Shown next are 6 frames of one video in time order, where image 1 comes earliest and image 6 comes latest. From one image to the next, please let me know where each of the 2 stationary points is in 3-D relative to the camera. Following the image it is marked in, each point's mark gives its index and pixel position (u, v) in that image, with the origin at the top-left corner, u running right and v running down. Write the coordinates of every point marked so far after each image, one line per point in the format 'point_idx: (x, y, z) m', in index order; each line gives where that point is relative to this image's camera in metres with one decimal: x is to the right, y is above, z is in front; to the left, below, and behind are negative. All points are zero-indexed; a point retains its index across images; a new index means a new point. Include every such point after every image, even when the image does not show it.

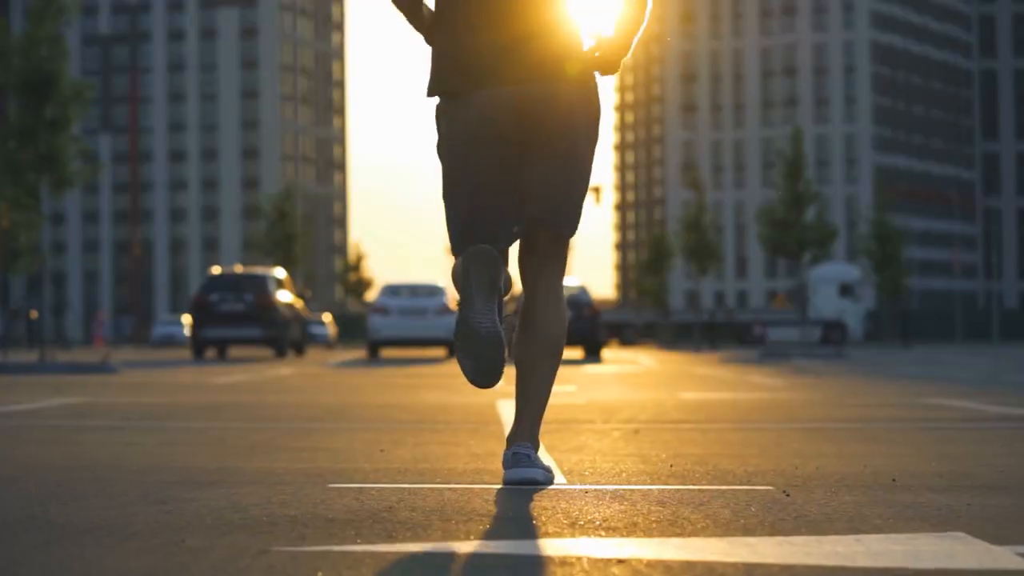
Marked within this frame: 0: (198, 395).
0: (-2.5, -0.9, +14.8) m
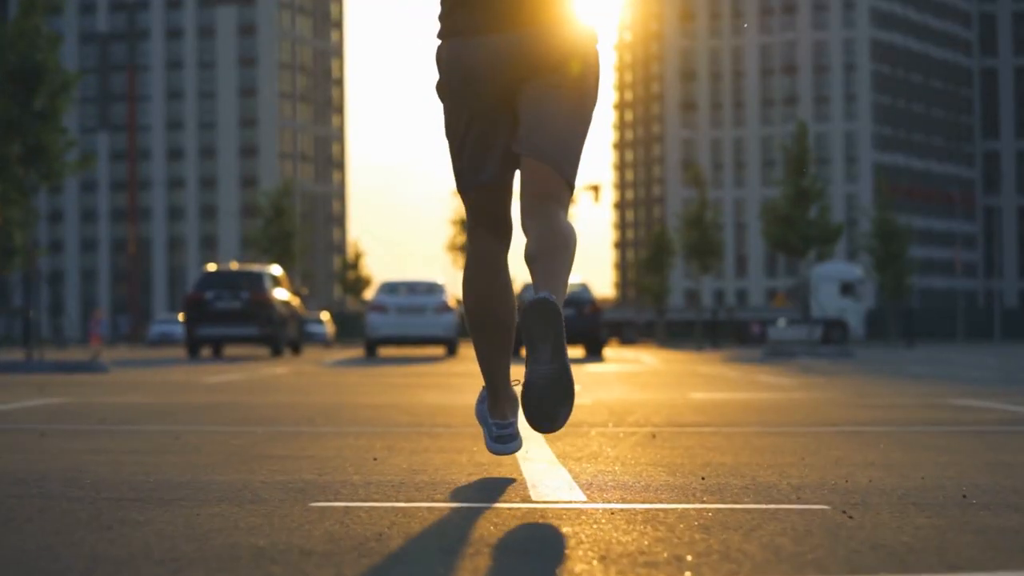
0: (-2.5, -0.8, +14.1) m
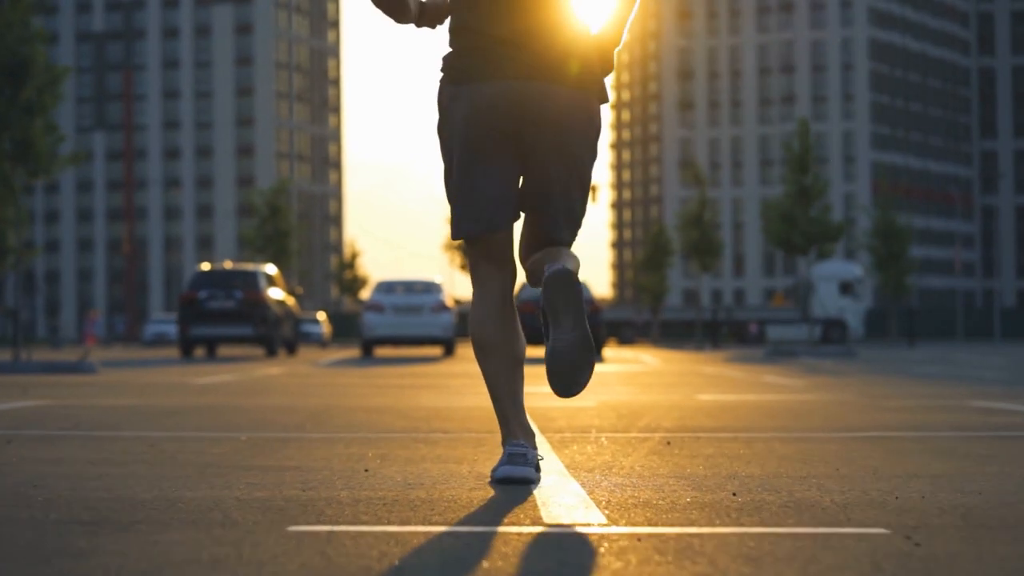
0: (-2.5, -0.8, +13.6) m
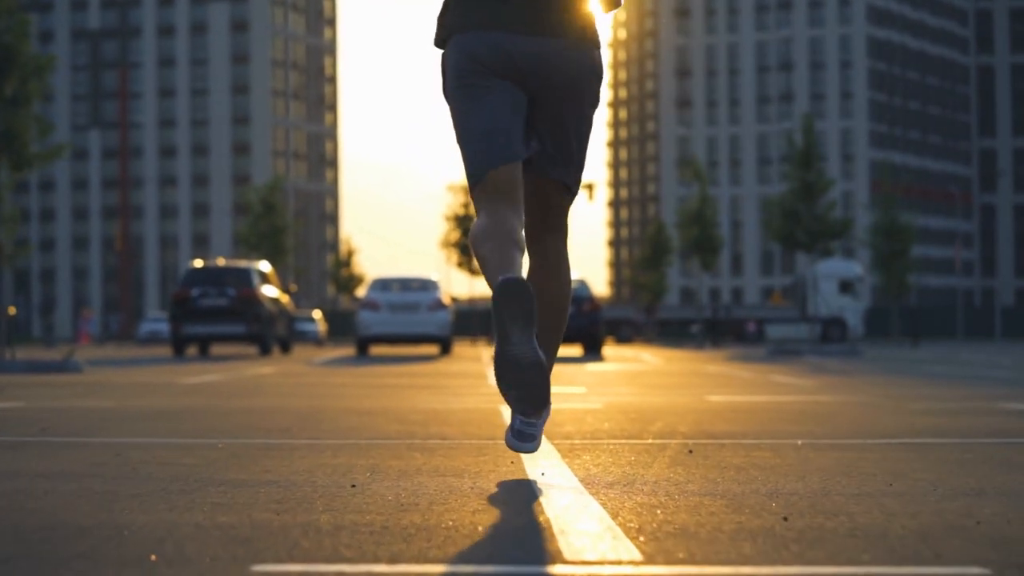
0: (-2.5, -0.8, +12.9) m
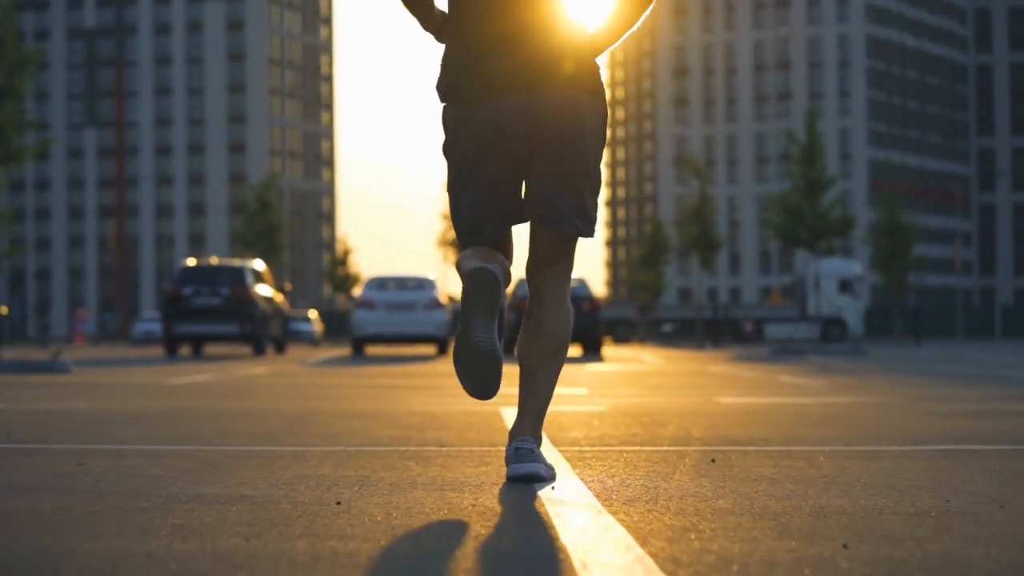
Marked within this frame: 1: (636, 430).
0: (-2.5, -0.8, +12.4) m
1: (+0.5, -0.6, +7.6) m
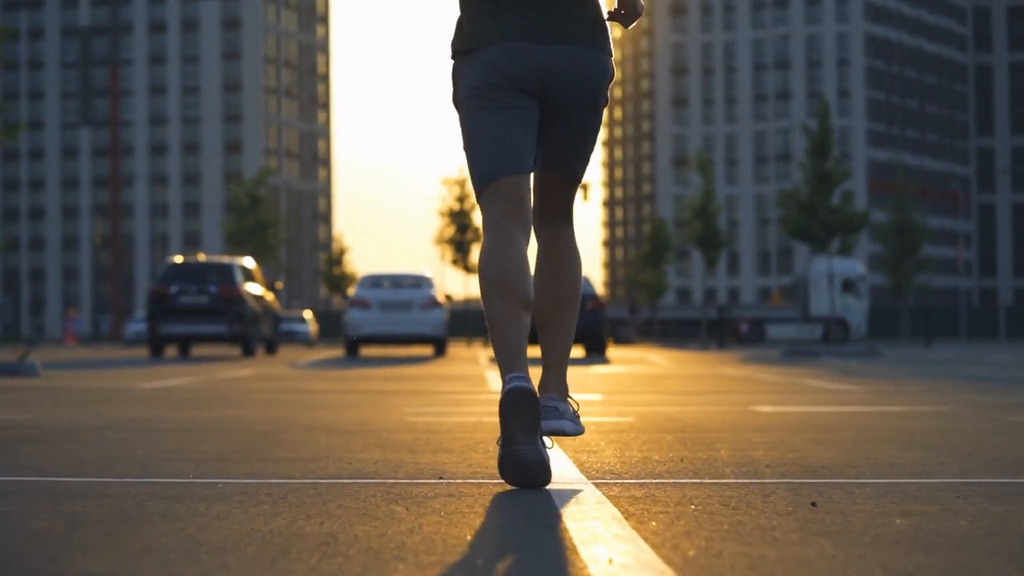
0: (-2.4, -0.7, +10.9) m
1: (+0.6, -0.6, +6.1) m
